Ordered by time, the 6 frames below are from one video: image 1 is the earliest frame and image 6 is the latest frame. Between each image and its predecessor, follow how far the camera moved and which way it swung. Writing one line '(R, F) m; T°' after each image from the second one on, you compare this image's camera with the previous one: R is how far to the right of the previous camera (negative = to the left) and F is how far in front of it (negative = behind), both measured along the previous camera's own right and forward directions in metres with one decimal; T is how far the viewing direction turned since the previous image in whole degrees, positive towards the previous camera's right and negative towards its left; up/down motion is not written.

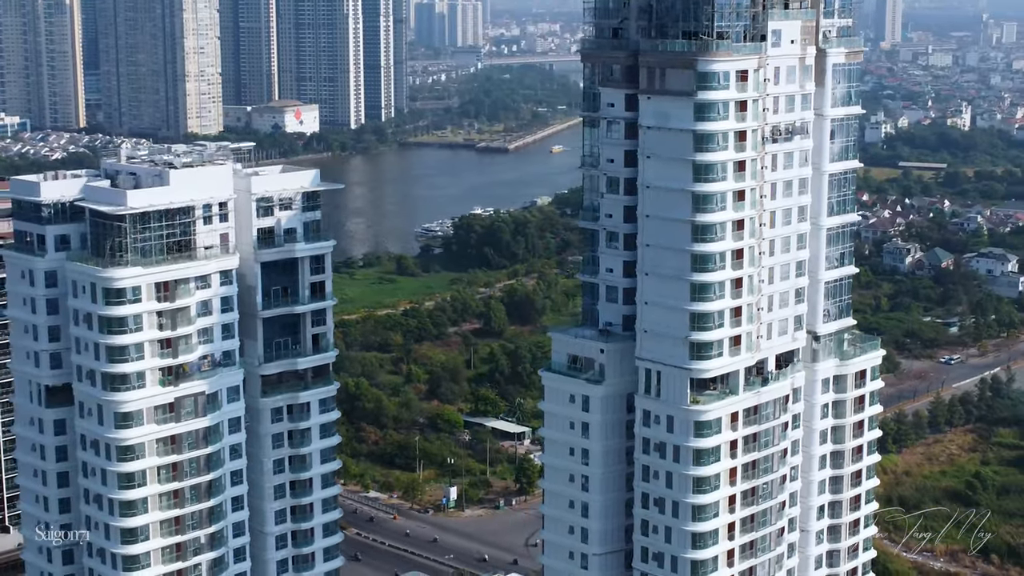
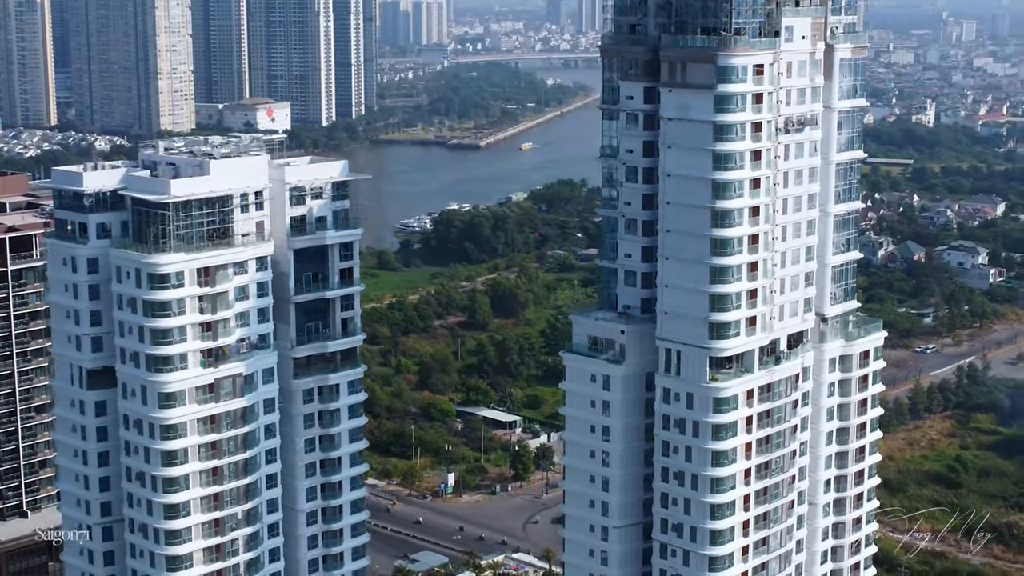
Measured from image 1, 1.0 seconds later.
(-1.2, -1.2) m; +2°
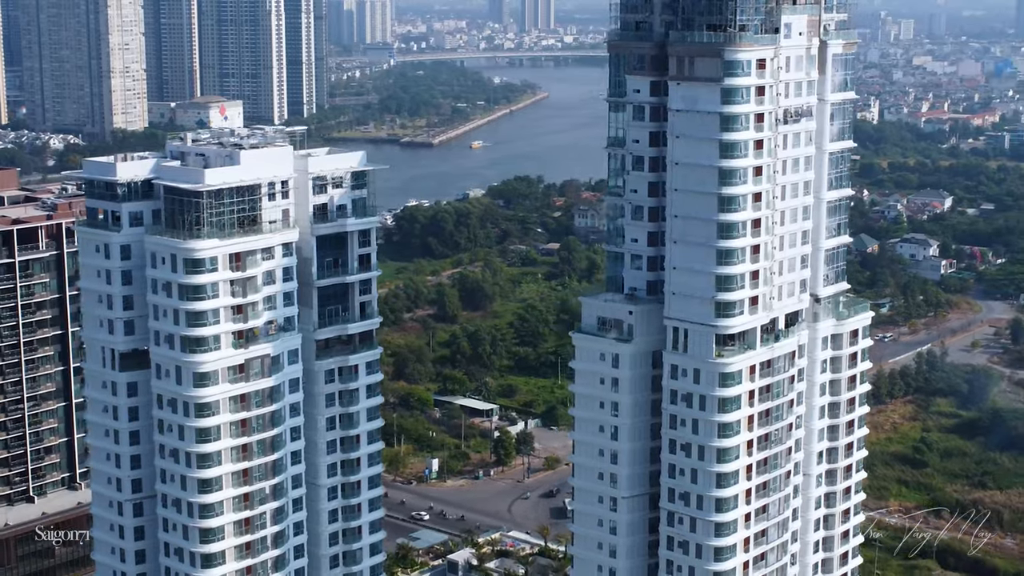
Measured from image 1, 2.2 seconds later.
(-1.5, -1.4) m; +2°
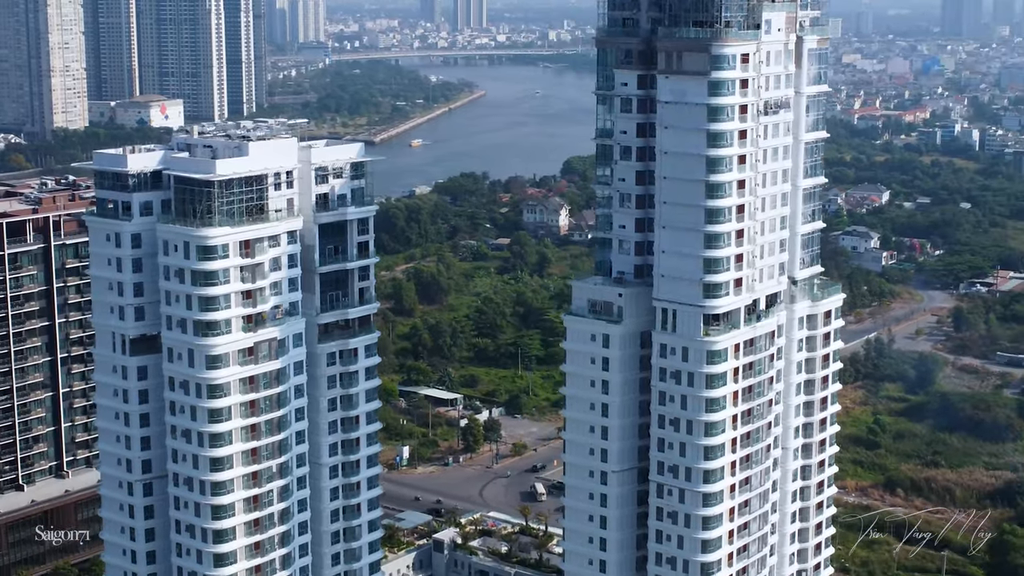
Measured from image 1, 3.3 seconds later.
(-1.3, -1.3) m; +3°
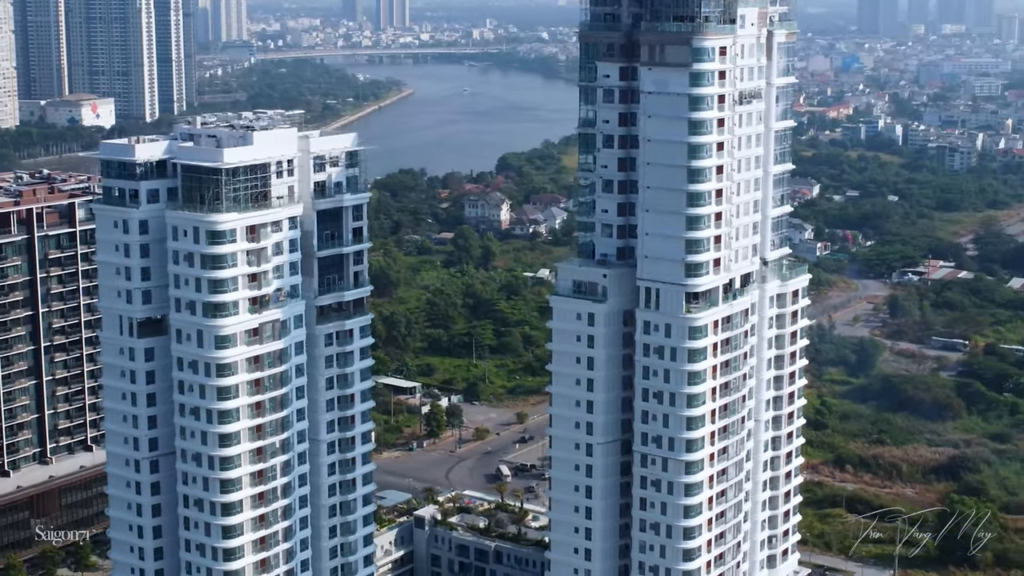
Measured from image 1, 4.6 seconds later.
(-1.5, -1.5) m; +3°
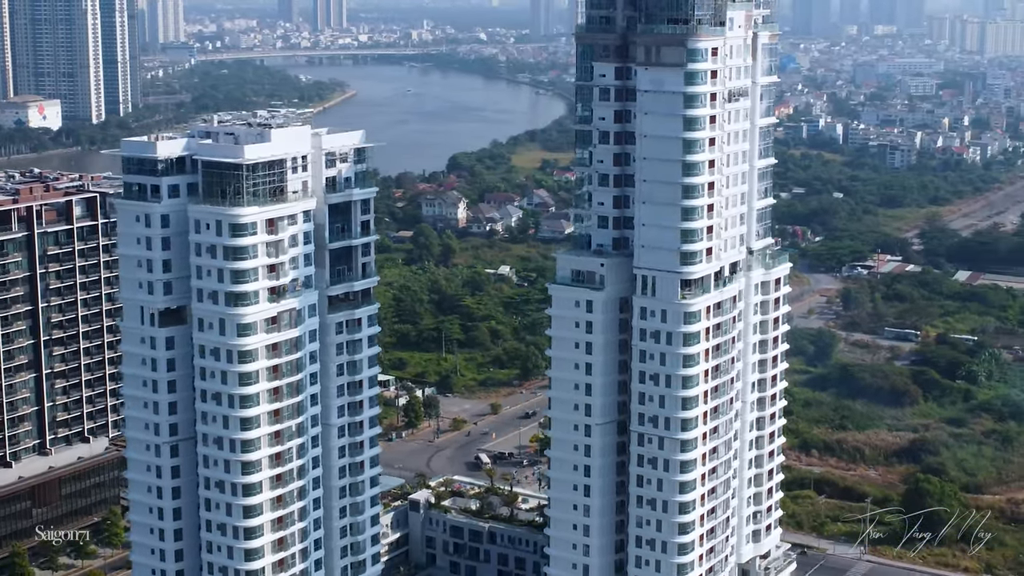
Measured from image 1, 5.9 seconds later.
(-1.5, -1.6) m; +3°
